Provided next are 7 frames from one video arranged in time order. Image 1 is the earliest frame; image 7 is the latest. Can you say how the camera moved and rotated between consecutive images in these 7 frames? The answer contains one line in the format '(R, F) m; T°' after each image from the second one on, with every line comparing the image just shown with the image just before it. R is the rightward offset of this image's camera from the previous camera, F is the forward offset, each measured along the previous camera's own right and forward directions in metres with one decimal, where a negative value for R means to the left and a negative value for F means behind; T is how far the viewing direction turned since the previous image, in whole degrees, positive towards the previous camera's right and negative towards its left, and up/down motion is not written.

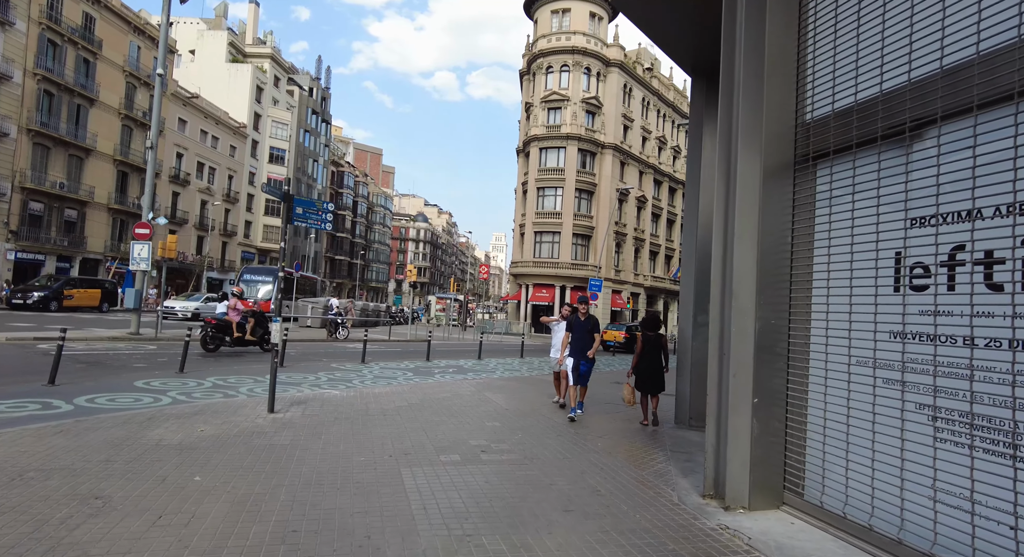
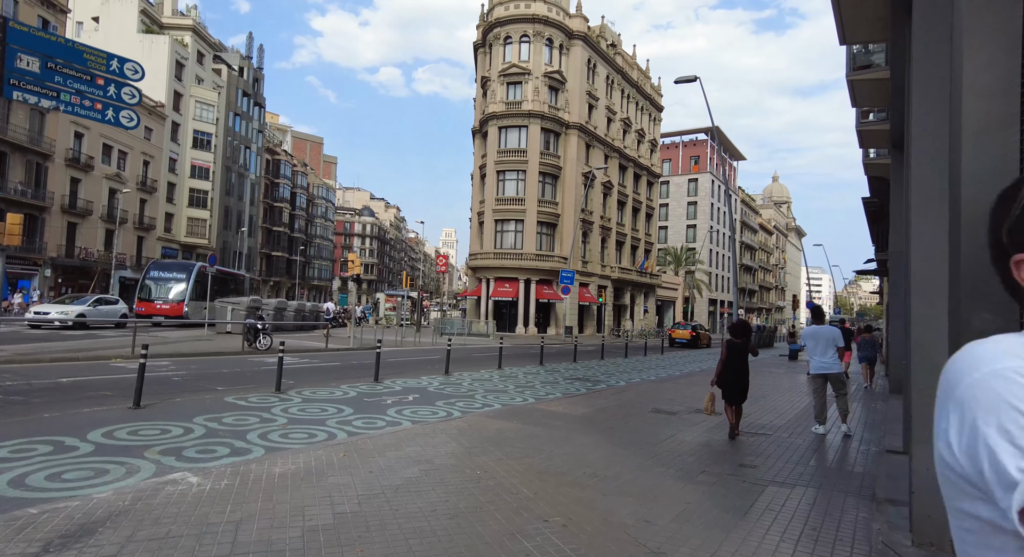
(-0.7, +4.7) m; +5°
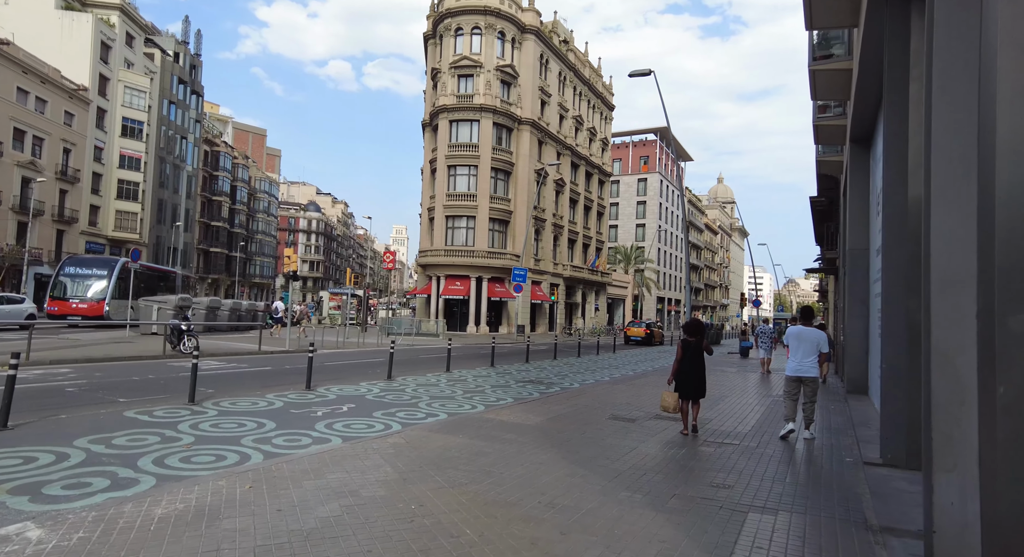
(+0.1, +0.9) m; +5°
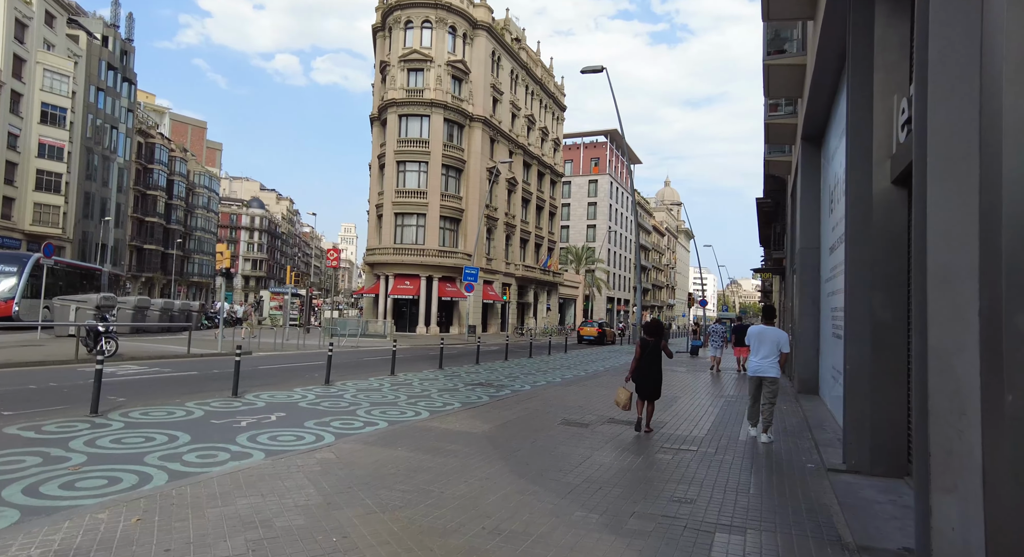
(+0.1, +0.6) m; +5°
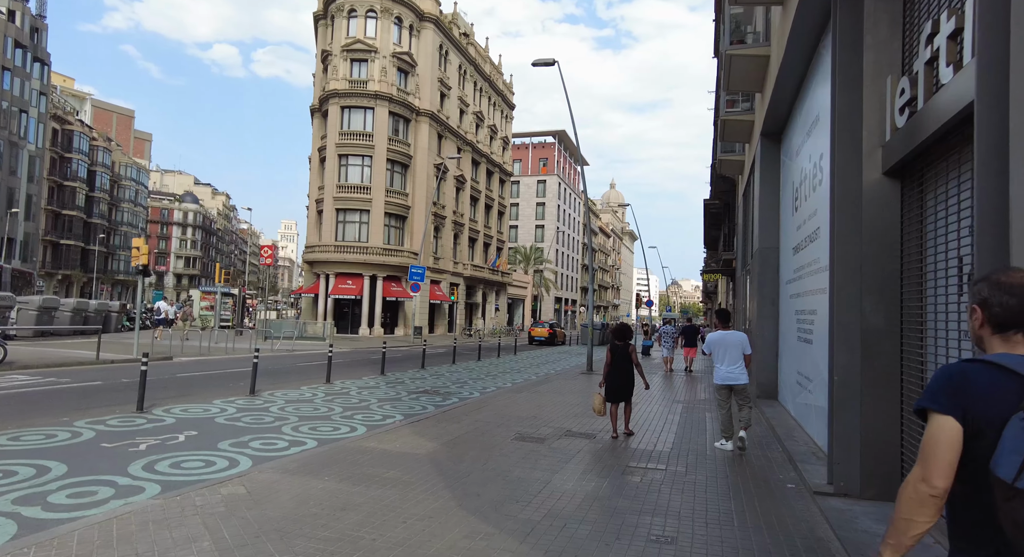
(0.0, +0.8) m; +6°
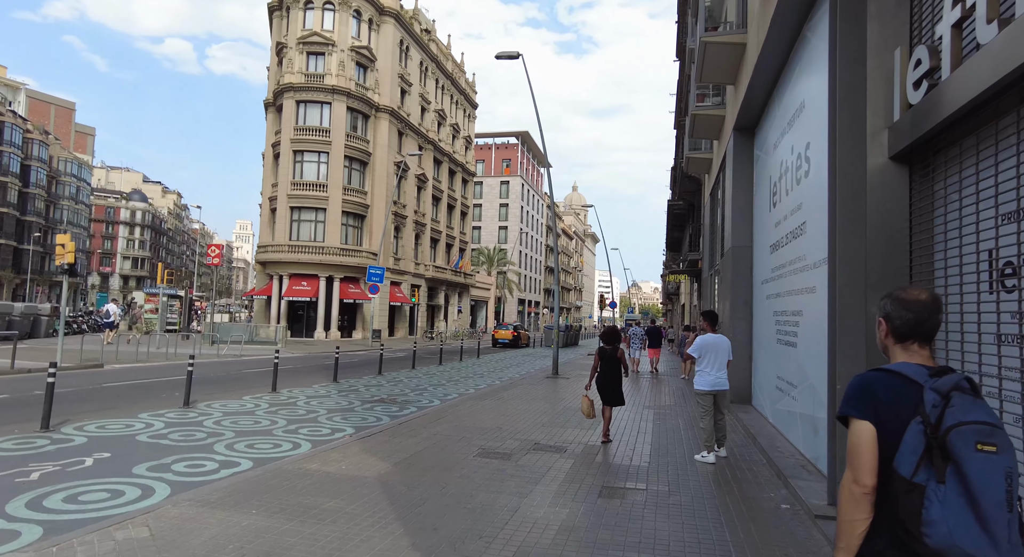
(0.0, +0.7) m; +4°
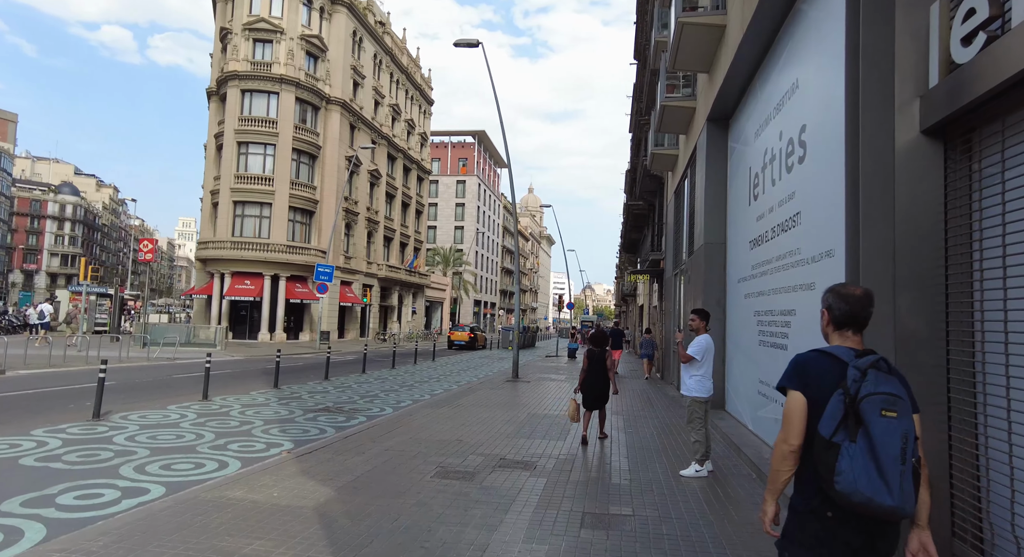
(-0.1, +0.8) m; +5°
